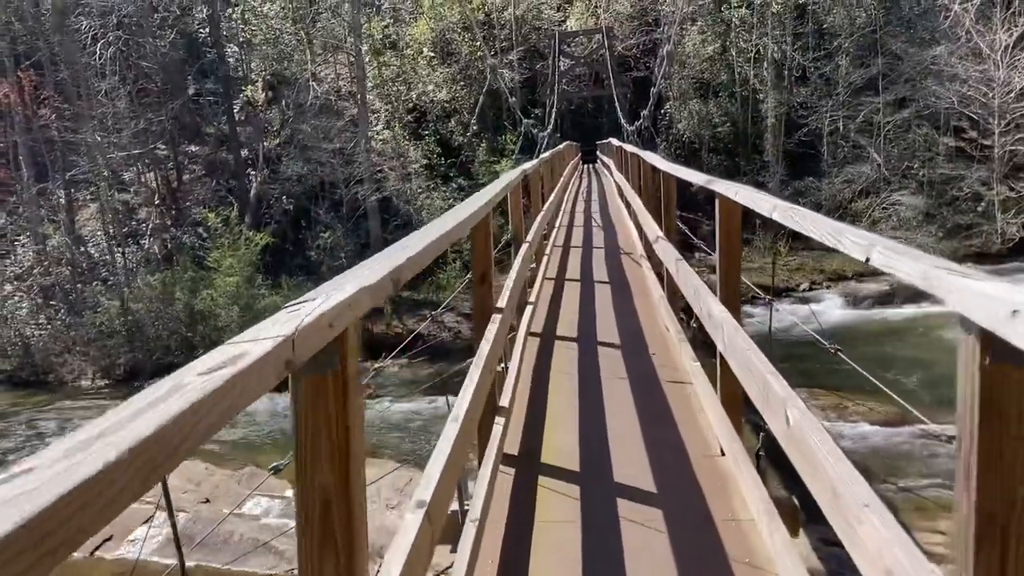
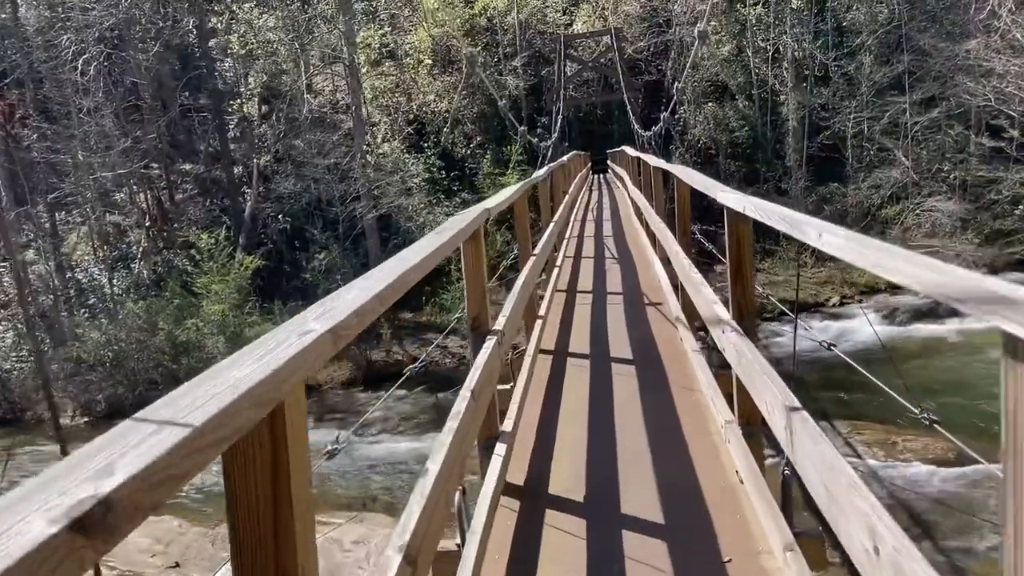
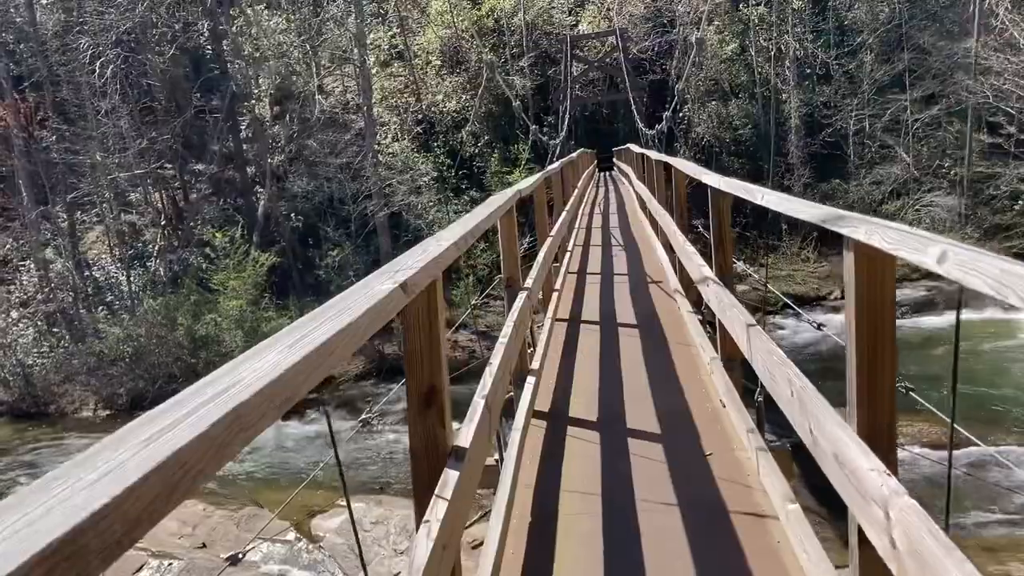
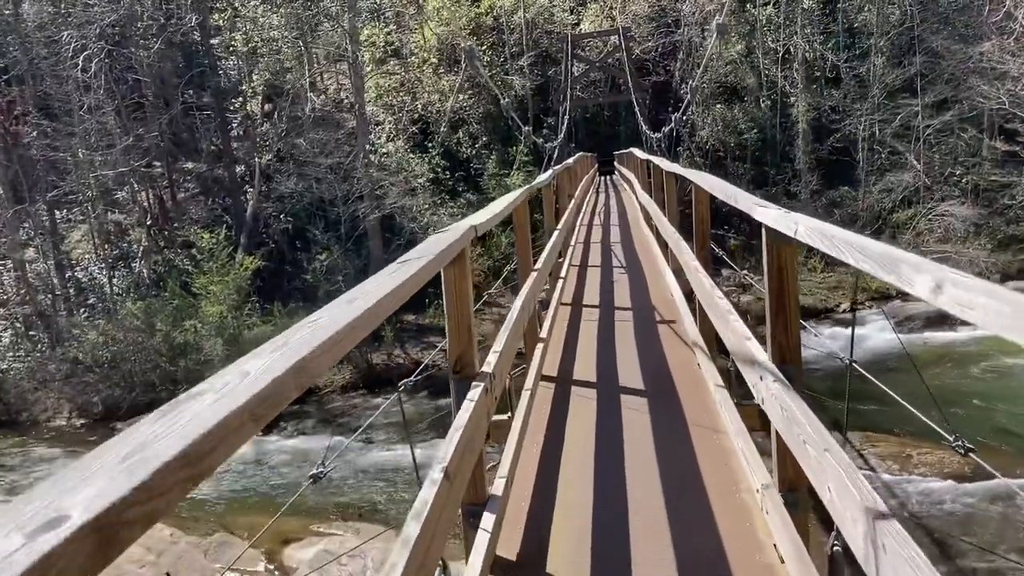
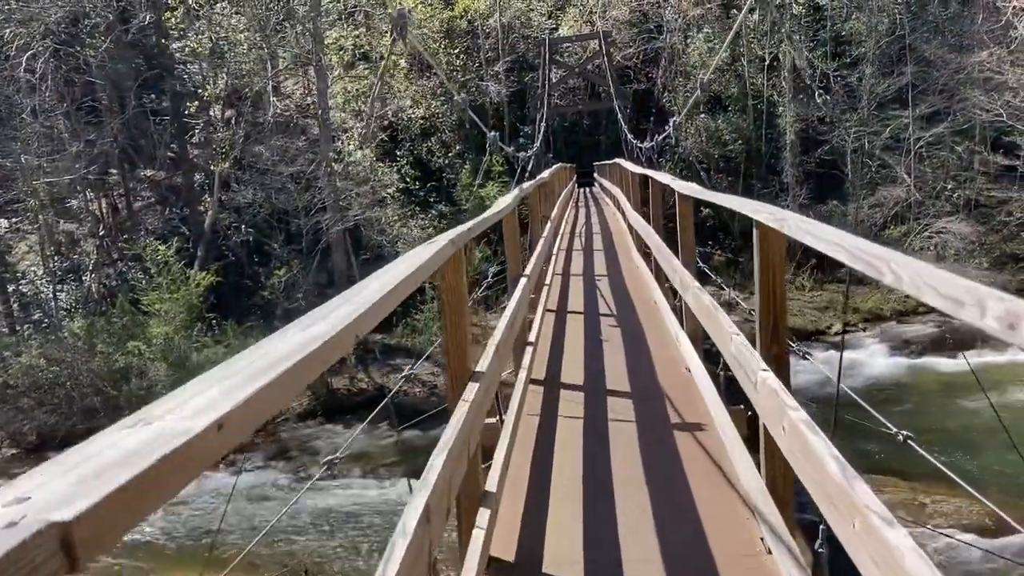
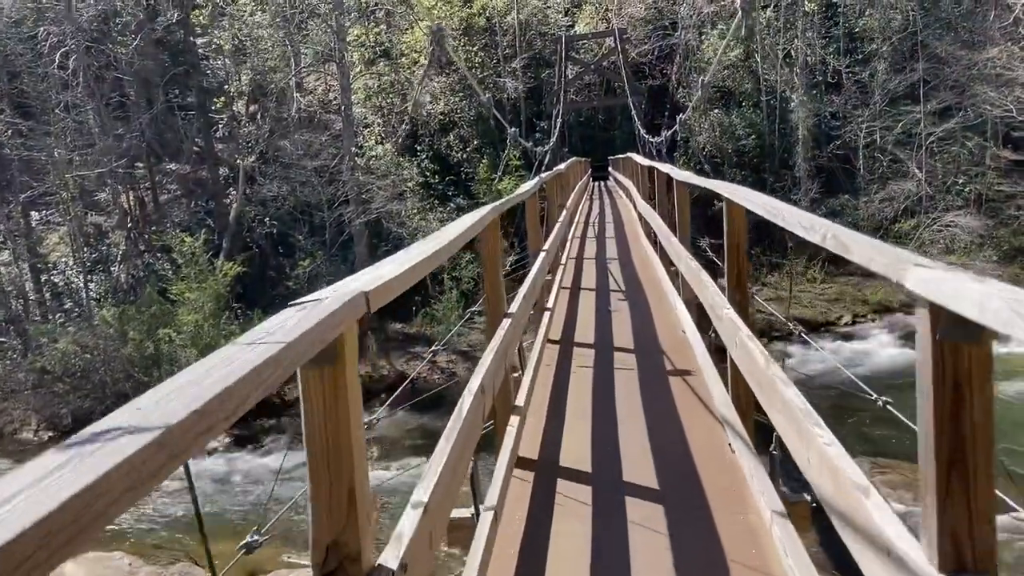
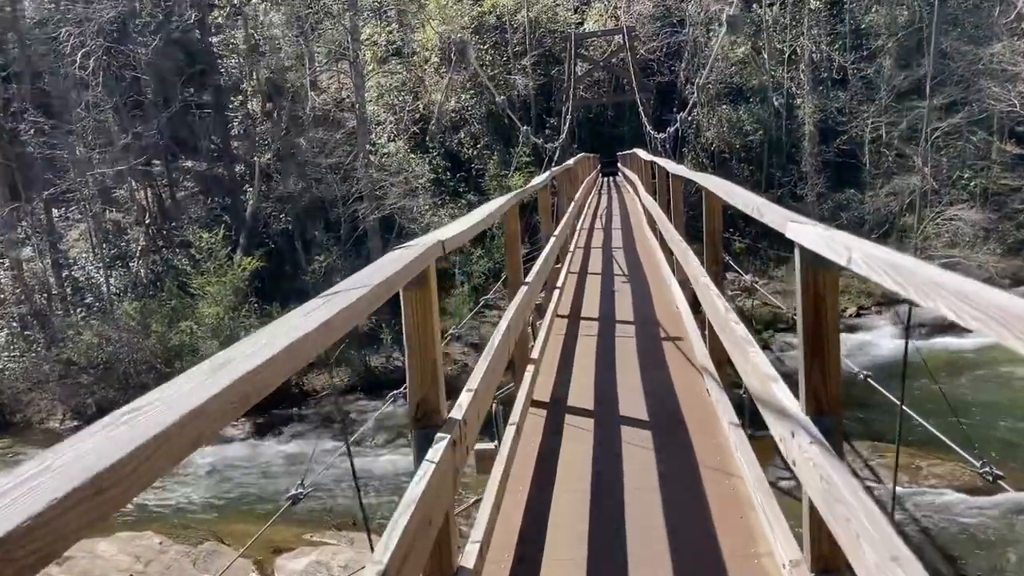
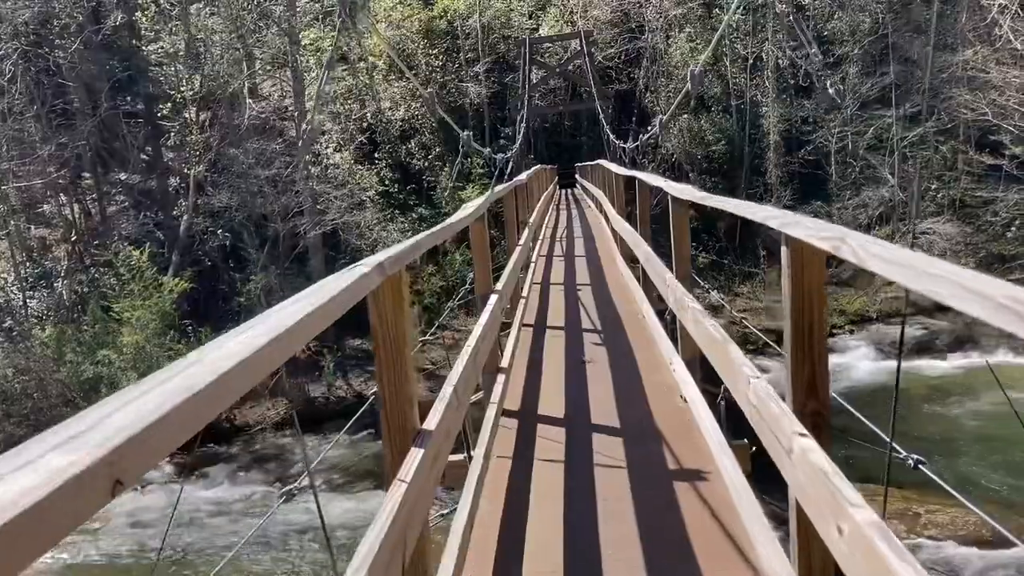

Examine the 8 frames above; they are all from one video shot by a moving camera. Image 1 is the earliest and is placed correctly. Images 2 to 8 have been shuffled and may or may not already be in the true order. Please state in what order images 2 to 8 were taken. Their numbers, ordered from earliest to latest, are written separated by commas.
3, 2, 4, 7, 6, 5, 8
